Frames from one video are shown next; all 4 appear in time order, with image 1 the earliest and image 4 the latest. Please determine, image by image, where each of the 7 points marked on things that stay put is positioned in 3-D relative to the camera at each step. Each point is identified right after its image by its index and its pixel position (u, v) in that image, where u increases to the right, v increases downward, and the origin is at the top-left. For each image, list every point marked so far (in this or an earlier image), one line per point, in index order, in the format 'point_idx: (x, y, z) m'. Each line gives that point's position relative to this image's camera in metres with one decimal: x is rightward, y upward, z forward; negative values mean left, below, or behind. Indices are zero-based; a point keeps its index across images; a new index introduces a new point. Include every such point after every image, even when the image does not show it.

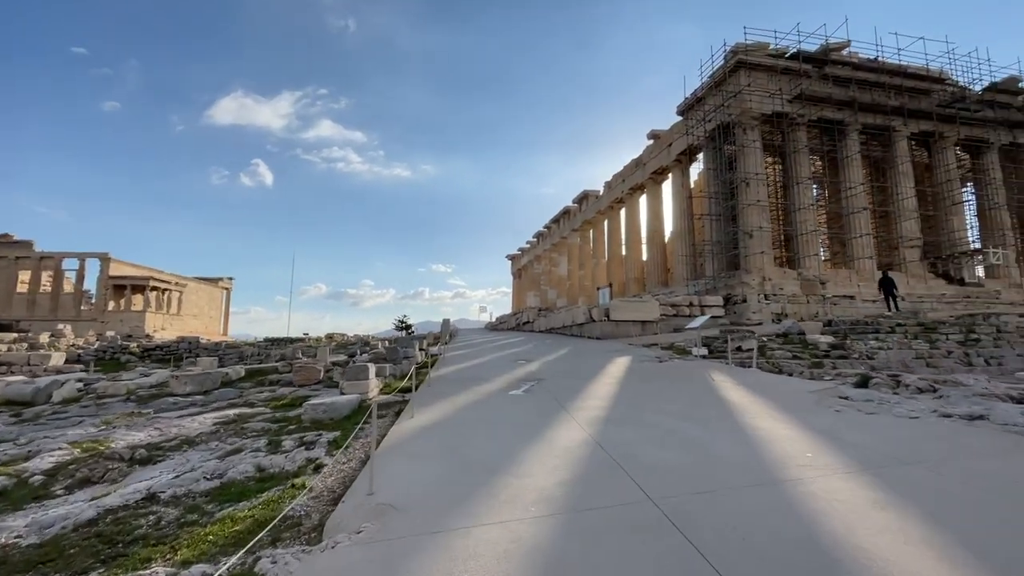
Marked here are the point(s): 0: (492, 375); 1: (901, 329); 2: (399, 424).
0: (-0.4, -1.8, +9.7) m
1: (+11.0, -1.2, +13.5) m
2: (-1.3, -1.6, +5.5) m
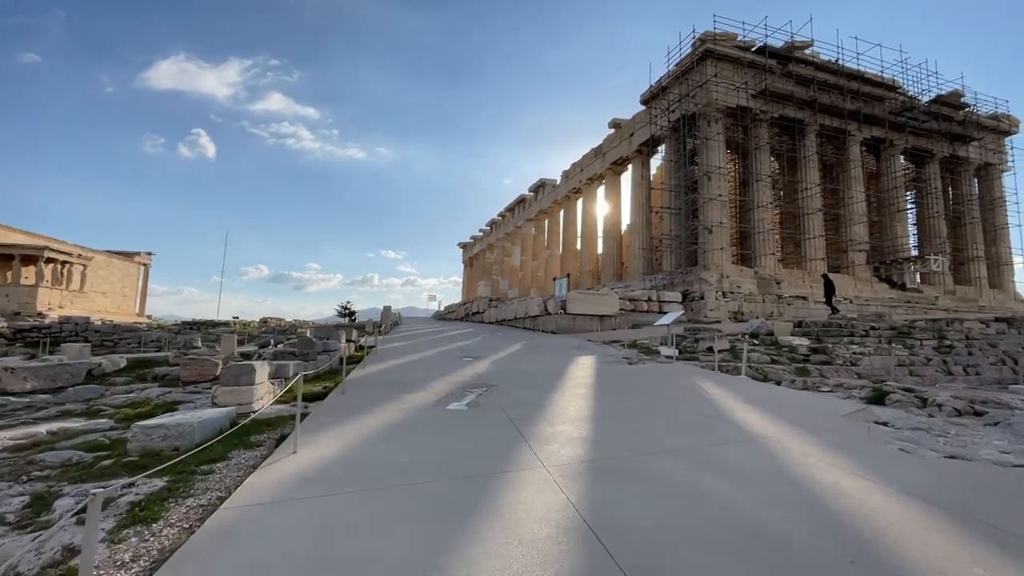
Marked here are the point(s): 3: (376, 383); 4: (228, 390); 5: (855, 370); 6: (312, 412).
0: (-1.3, -1.4, +7.8) m
1: (+9.6, -1.2, +12.8) m
2: (-1.8, -1.3, +3.5) m
3: (-2.0, -1.4, +7.1) m
4: (-3.3, -1.2, +5.6) m
5: (+6.9, -1.7, +9.6) m
6: (-2.1, -1.4, +5.1) m
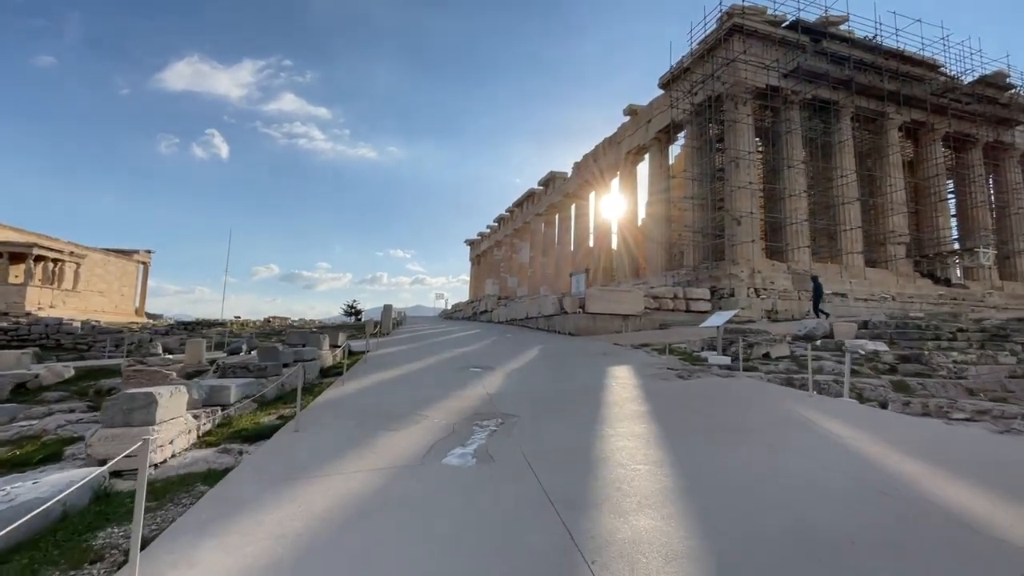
0: (-1.1, -1.4, +5.9) m
1: (+10.0, -1.1, +10.7) m
2: (-1.6, -1.2, +1.6) m
3: (-1.8, -1.3, +5.2) m
4: (-3.1, -1.1, +3.7) m
5: (+7.2, -1.5, +7.6) m
6: (-1.9, -1.3, +3.2) m
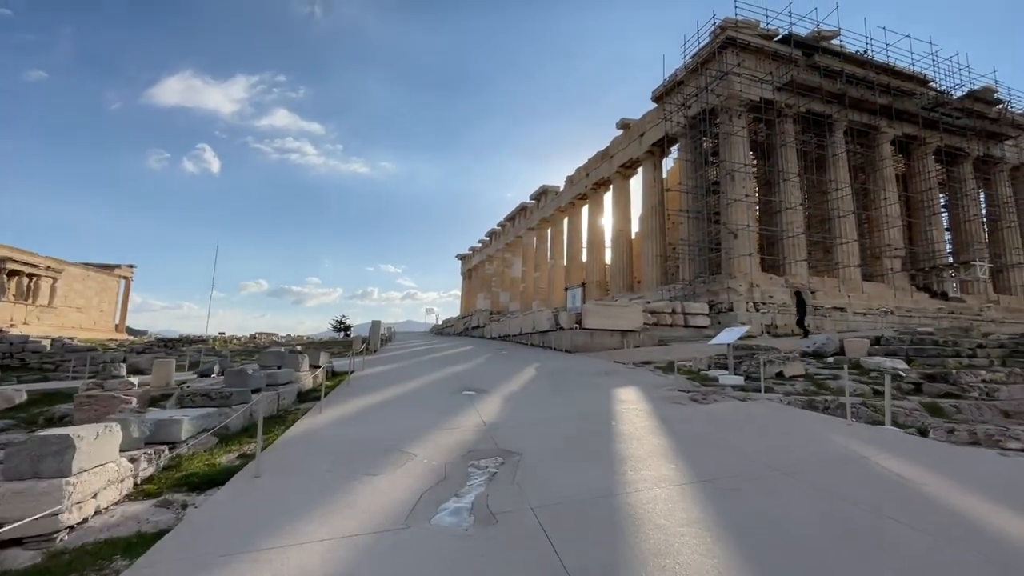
0: (-1.1, -1.5, +5.1) m
1: (+9.9, -1.4, +10.1) m
2: (-1.5, -1.3, +0.9) m
3: (-1.7, -1.5, +4.5) m
4: (-3.0, -1.2, +2.9) m
5: (+7.1, -1.7, +7.0) m
6: (-1.9, -1.4, +2.5) m
